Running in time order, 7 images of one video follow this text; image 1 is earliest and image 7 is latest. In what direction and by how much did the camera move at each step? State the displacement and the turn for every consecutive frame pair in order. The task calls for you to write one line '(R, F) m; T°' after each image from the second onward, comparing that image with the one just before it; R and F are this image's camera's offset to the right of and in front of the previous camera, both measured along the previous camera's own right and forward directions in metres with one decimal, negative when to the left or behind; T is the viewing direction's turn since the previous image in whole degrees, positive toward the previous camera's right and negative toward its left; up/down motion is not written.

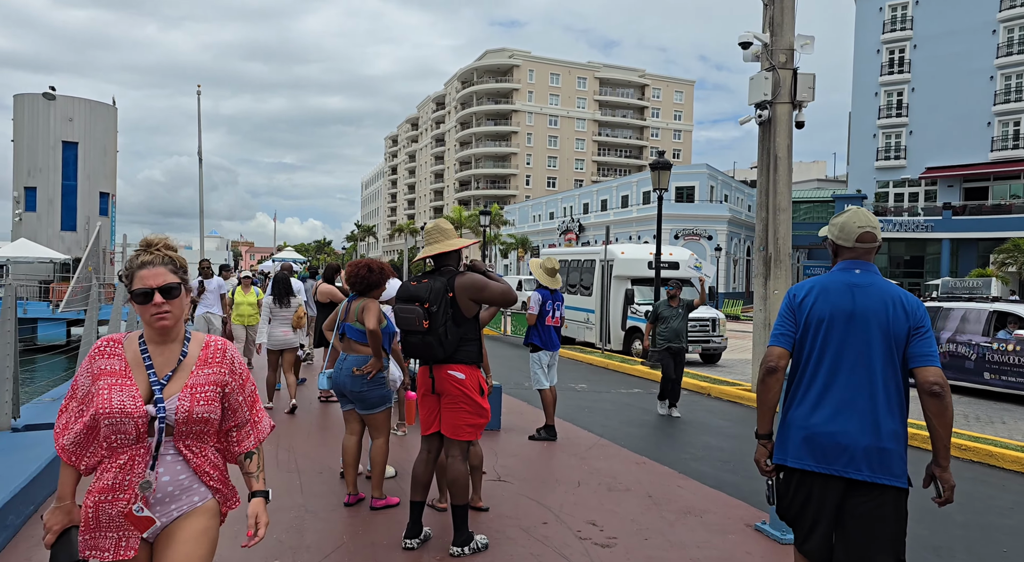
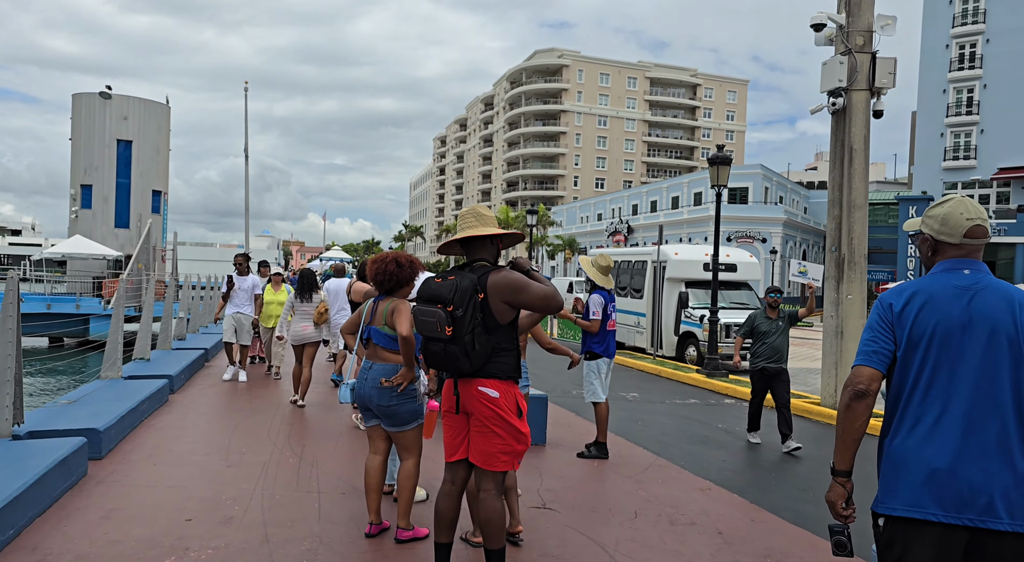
(0.0, +0.7) m; -4°
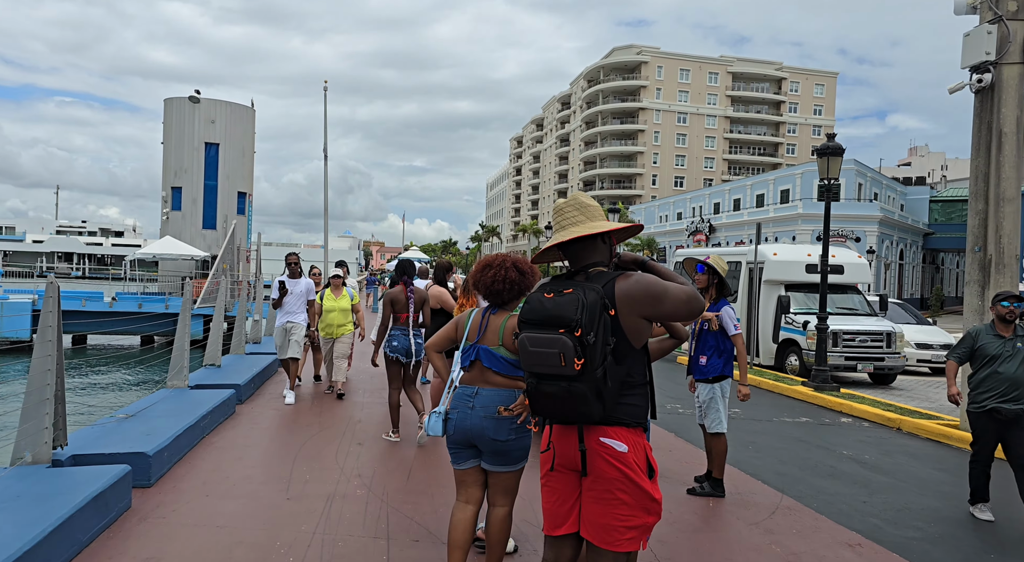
(-0.2, +0.9) m; -7°
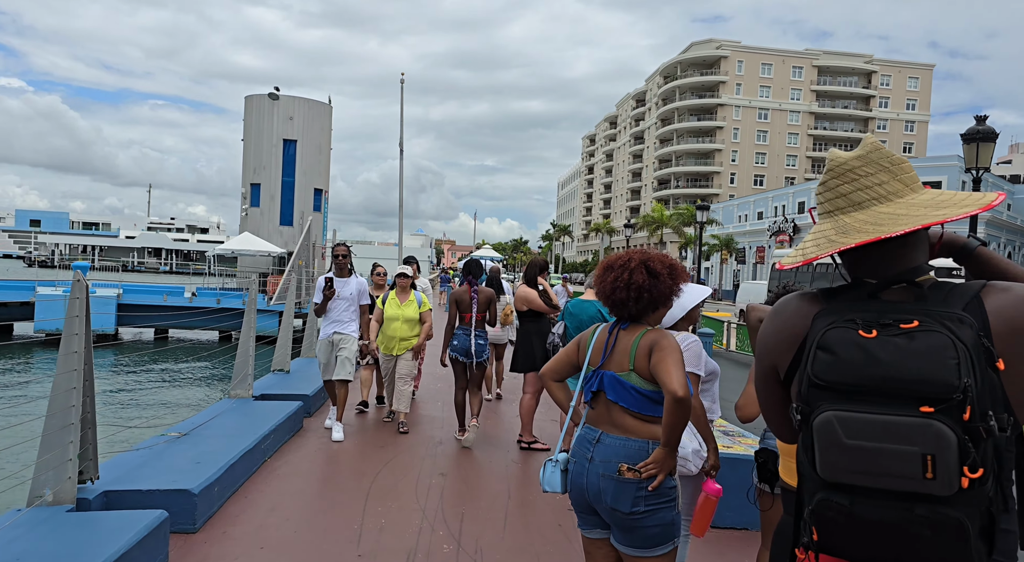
(-0.4, +1.0) m; -6°
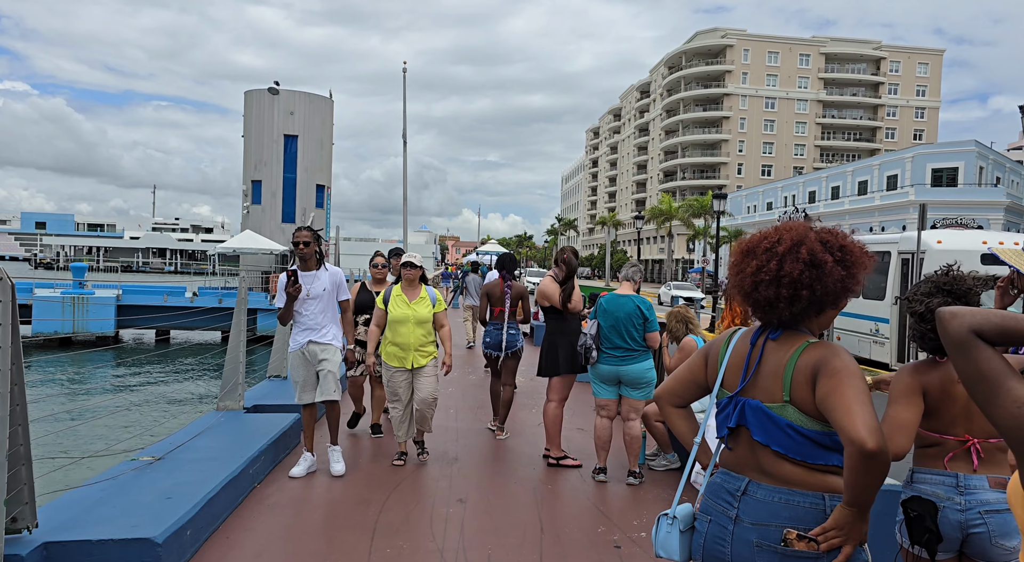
(-0.1, +0.7) m; -1°
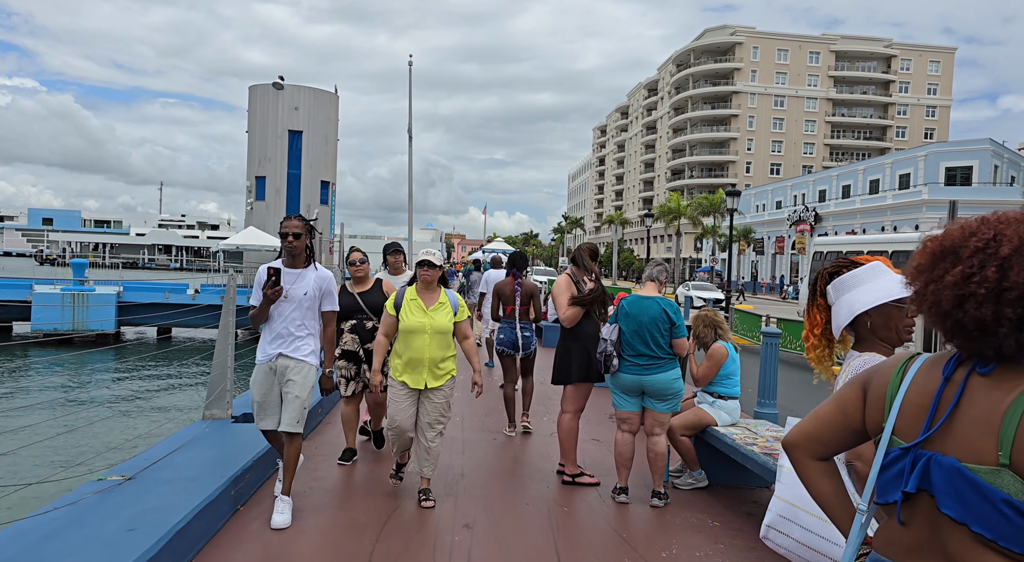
(-0.1, +0.4) m; -1°
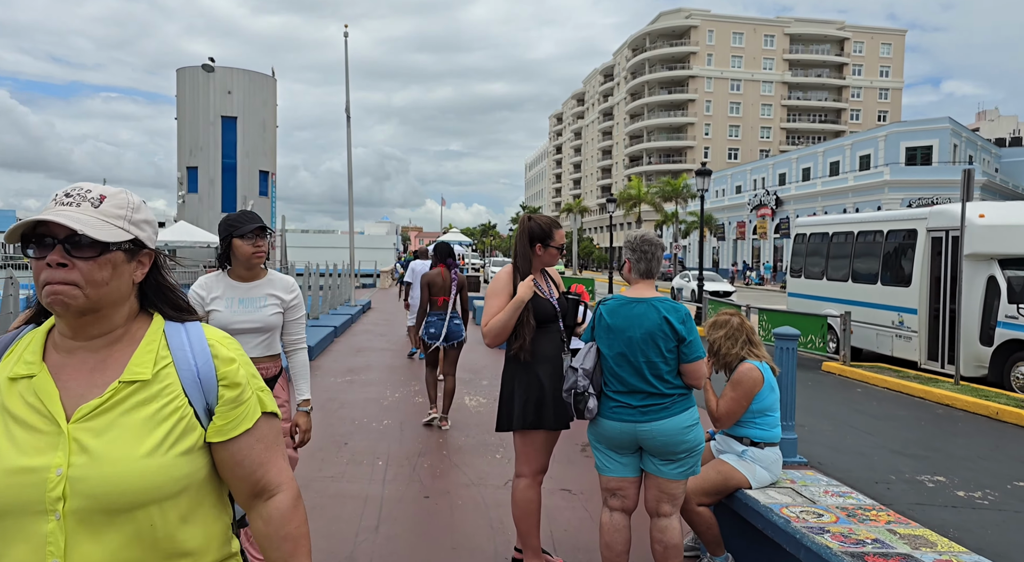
(+0.2, +1.6) m; +3°
